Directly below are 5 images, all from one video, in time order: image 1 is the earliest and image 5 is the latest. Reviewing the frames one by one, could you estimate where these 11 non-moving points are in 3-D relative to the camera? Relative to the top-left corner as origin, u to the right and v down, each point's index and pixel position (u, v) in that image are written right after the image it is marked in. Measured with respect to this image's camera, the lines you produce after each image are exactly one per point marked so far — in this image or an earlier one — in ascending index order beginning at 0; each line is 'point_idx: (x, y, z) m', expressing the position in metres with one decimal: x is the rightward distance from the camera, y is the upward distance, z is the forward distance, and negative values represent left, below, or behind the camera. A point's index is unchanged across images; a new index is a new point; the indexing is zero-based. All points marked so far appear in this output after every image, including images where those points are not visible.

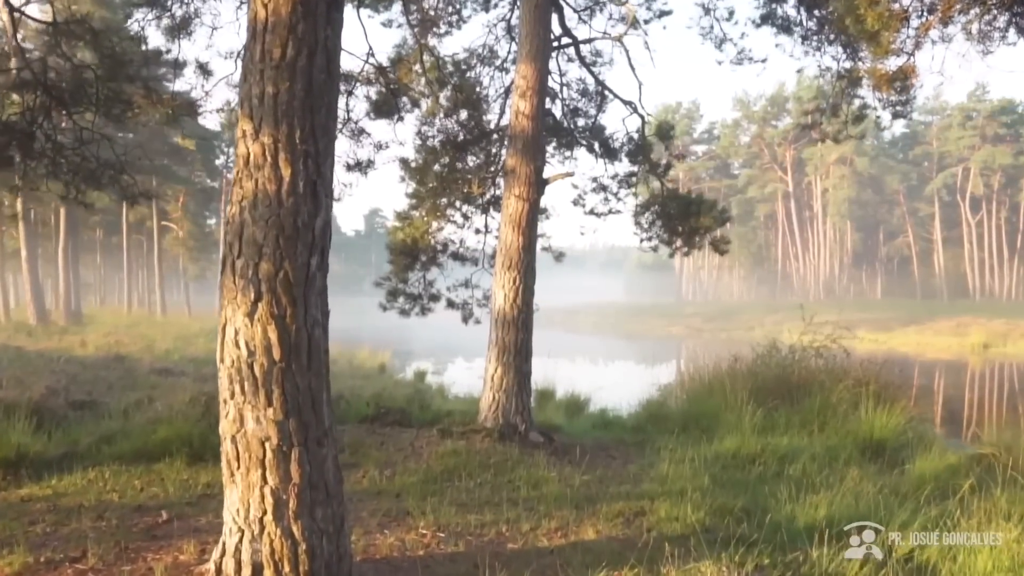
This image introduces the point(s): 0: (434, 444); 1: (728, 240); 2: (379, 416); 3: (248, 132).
0: (-0.7, -1.4, +7.0) m
1: (+2.6, +0.6, +9.3) m
2: (-1.4, -1.4, +8.5) m
3: (-1.0, +0.6, +3.1) m
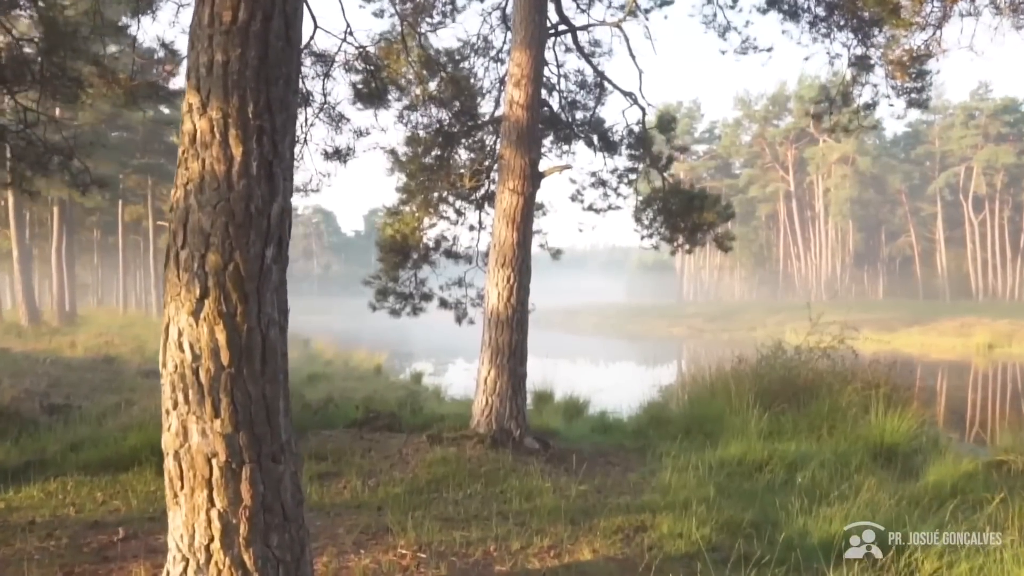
0: (-0.7, -1.3, +6.6) m
1: (+2.5, +0.6, +9.0) m
2: (-1.5, -1.4, +8.1) m
3: (-1.1, +0.6, +2.8) m
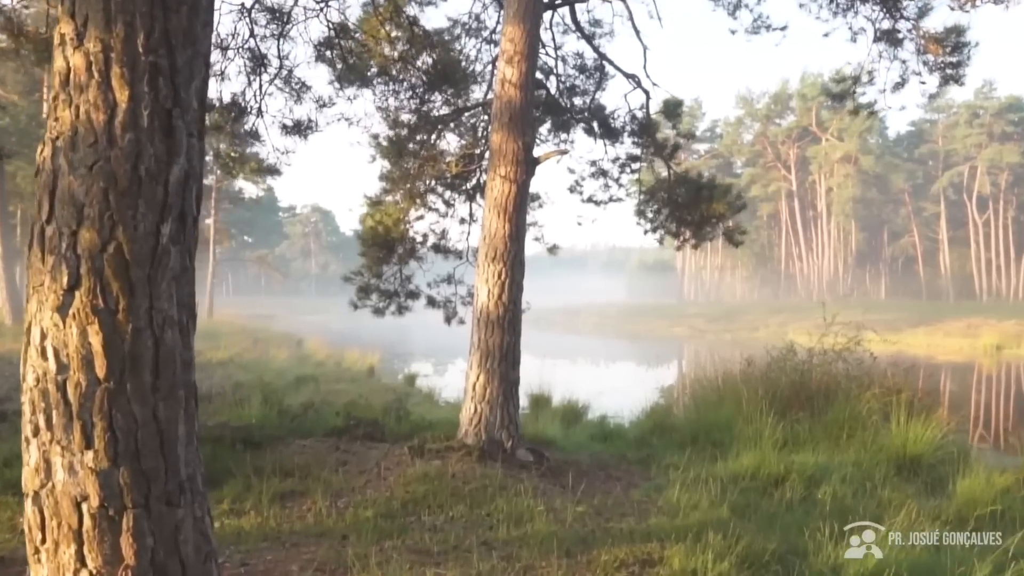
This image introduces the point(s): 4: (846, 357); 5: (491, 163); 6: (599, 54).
0: (-0.8, -1.3, +5.9) m
1: (+2.4, +0.6, +8.3) m
2: (-1.5, -1.3, +7.5) m
3: (-1.2, +0.7, +2.1) m
4: (+4.1, -0.8, +9.6) m
5: (-0.2, +1.1, +6.8) m
6: (+1.0, +2.7, +9.0) m
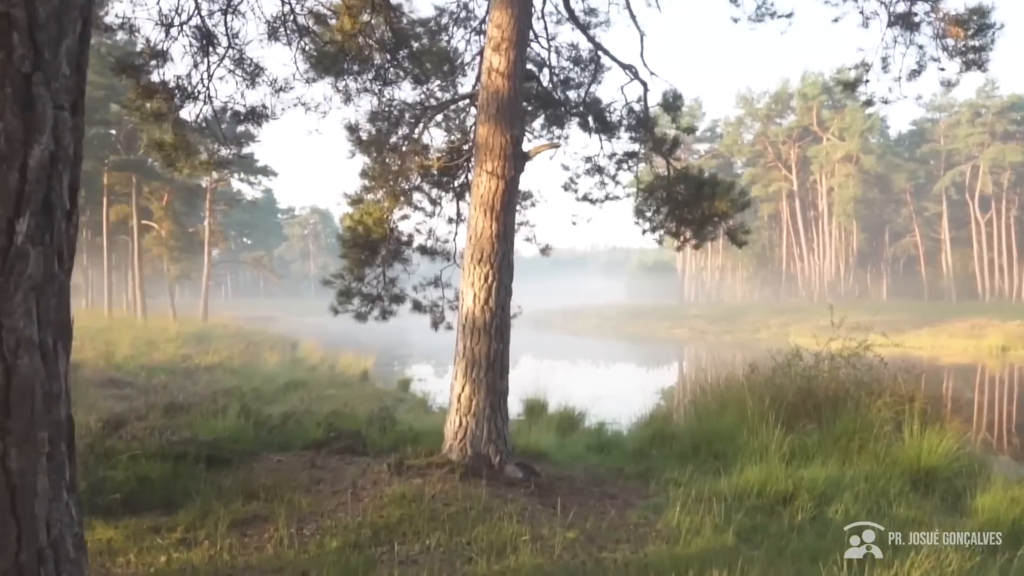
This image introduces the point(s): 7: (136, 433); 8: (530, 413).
0: (-0.9, -1.4, +5.5) m
1: (+2.3, +0.6, +7.9) m
2: (-1.6, -1.4, +7.0) m
3: (-1.3, +0.6, +1.6) m
4: (+4.0, -0.9, +9.1) m
5: (-0.3, +1.0, +6.3) m
6: (+0.9, +2.6, +8.5) m
7: (-3.0, -1.1, +6.3) m
8: (+0.3, -1.7, +11.1) m
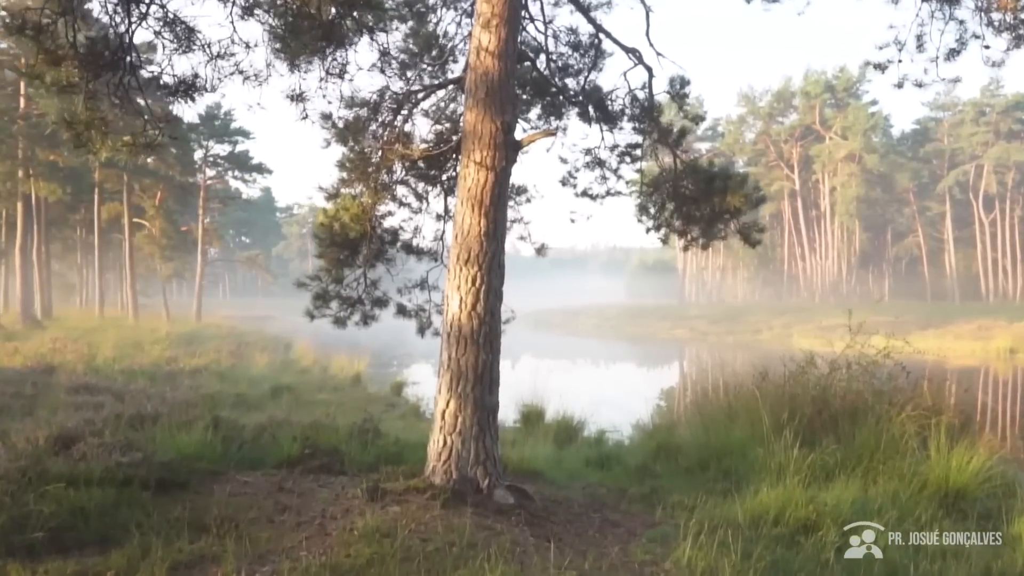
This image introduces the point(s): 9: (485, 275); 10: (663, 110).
0: (-1.0, -1.4, +4.8) m
1: (+2.3, +0.5, +7.2) m
2: (-1.7, -1.4, +6.4) m
3: (-1.3, +0.6, +1.0) m
4: (+3.9, -0.9, +8.5) m
5: (-0.3, +1.0, +5.7) m
6: (+0.8, +2.6, +7.9) m
7: (-3.0, -1.2, +5.6) m
8: (+0.2, -1.8, +10.5) m
9: (-0.2, +0.1, +5.5) m
10: (+1.5, +1.7, +7.7) m
